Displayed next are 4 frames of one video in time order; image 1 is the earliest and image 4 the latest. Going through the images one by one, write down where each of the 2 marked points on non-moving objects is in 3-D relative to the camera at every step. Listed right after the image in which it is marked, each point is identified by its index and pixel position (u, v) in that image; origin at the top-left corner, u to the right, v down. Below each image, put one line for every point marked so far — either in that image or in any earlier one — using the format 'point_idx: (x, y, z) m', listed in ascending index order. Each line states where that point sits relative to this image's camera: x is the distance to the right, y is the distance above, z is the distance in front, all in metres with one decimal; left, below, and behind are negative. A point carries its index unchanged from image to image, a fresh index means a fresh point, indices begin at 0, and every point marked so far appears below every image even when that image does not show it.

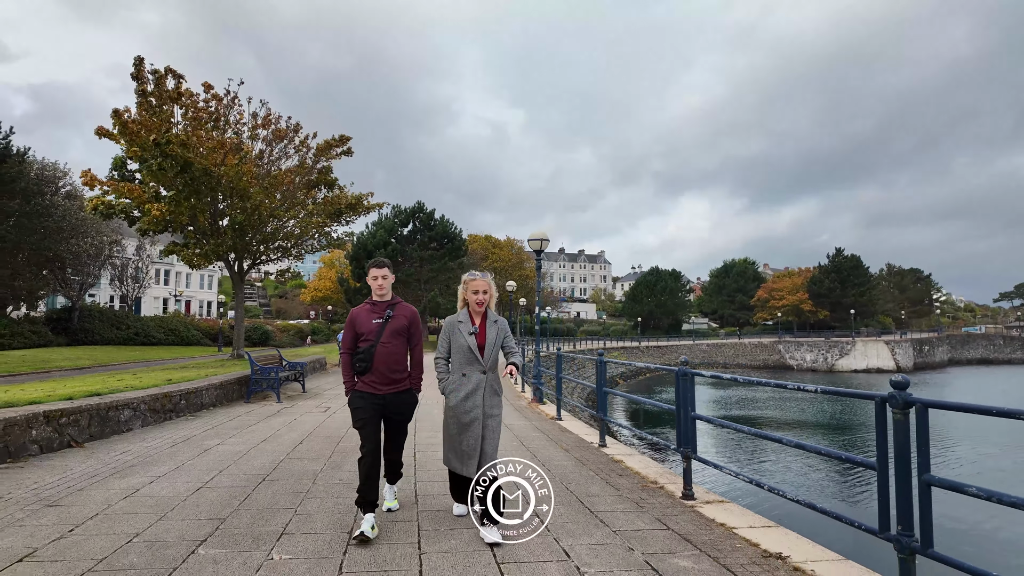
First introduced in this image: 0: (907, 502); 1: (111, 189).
0: (+1.9, -1.0, +2.7) m
1: (-13.1, +3.2, +18.4) m
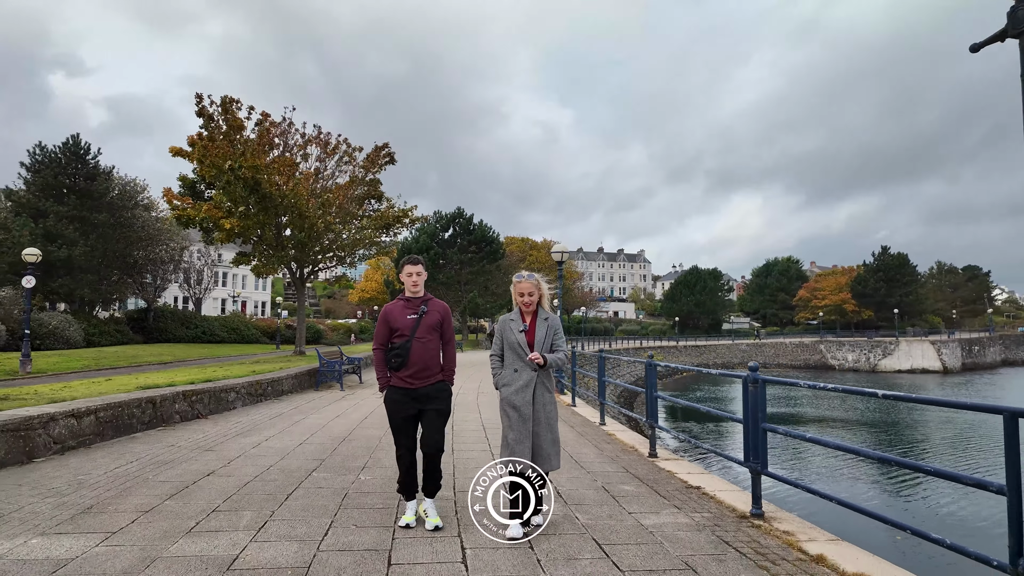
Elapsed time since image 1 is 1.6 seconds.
0: (+1.9, -1.2, +4.3) m
1: (-12.0, +3.0, +21.0) m
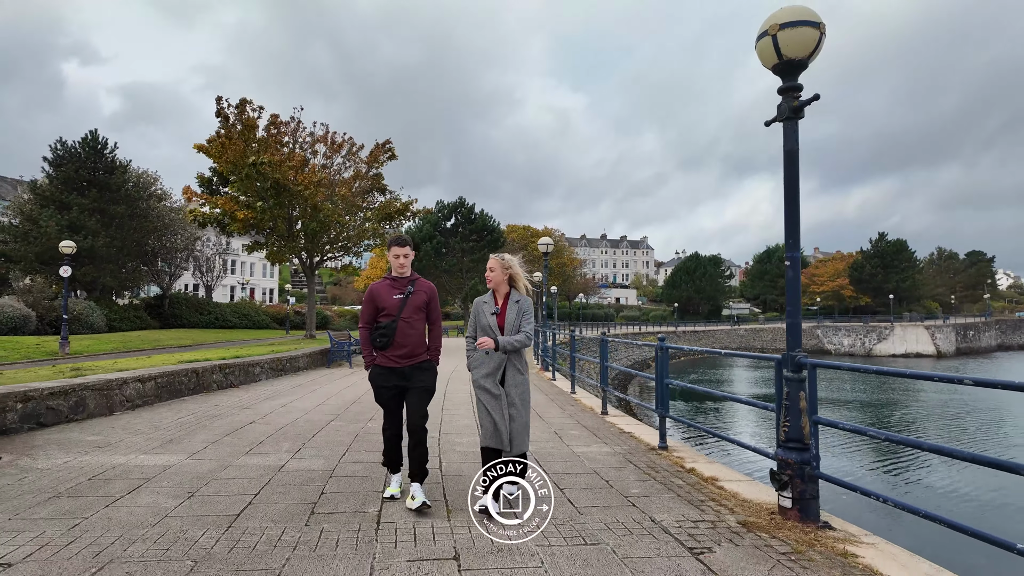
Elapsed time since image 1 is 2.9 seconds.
0: (+1.5, -1.1, +5.7) m
1: (-12.1, +3.5, +22.5) m
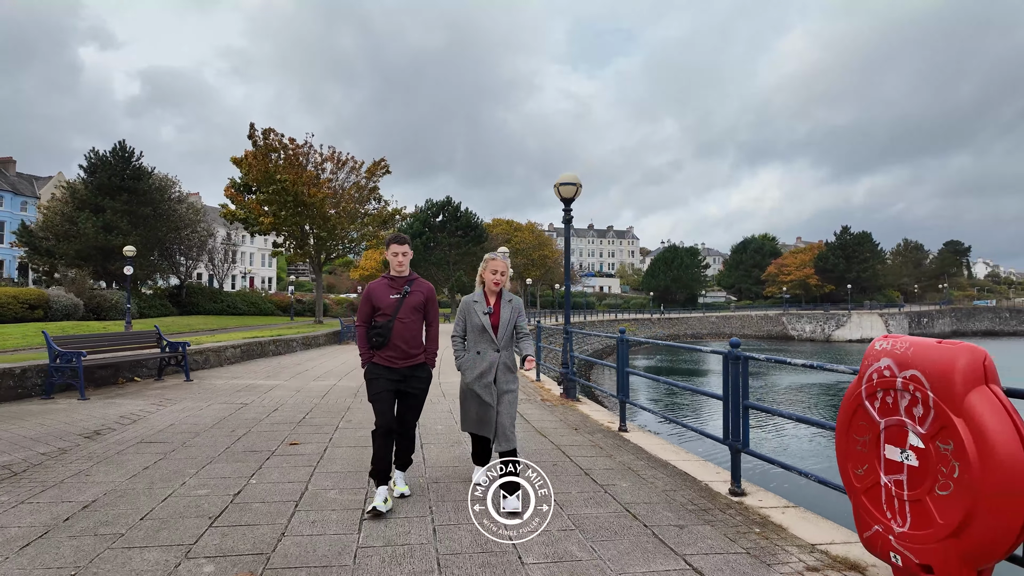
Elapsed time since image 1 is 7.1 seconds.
0: (+0.5, -1.2, +10.4) m
1: (-13.4, +3.8, +26.9) m
